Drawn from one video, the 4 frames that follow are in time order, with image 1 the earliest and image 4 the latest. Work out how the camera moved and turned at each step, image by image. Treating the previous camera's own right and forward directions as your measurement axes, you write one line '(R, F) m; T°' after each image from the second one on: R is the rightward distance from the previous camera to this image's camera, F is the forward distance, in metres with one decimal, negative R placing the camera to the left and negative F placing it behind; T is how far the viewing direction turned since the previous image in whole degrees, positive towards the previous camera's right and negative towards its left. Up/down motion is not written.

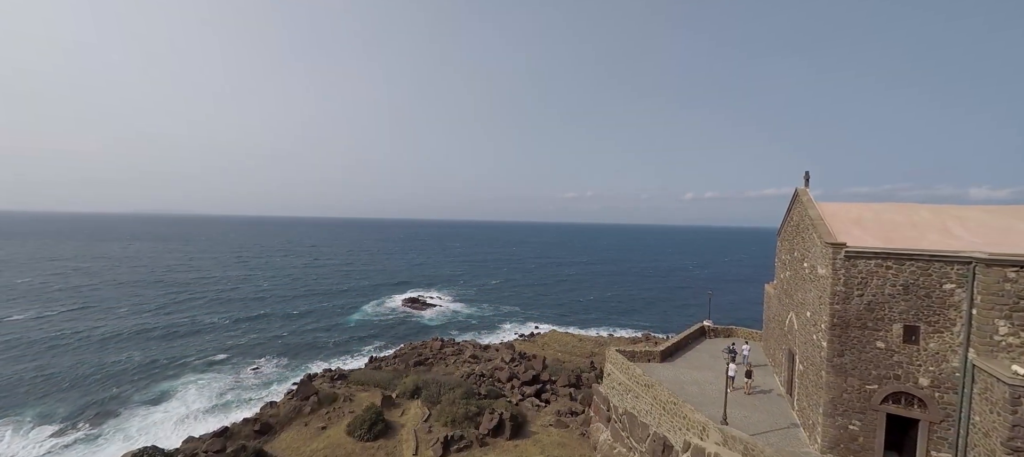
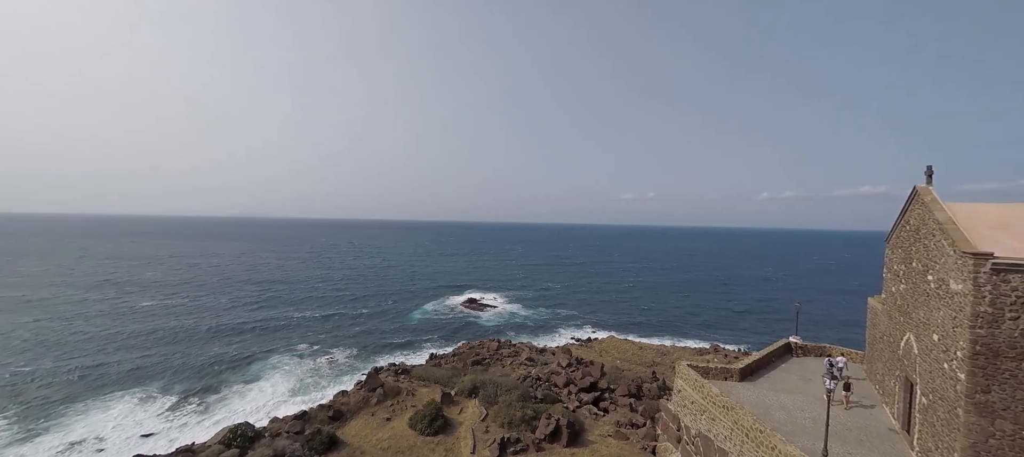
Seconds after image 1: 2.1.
(-0.2, +1.1) m; -7°
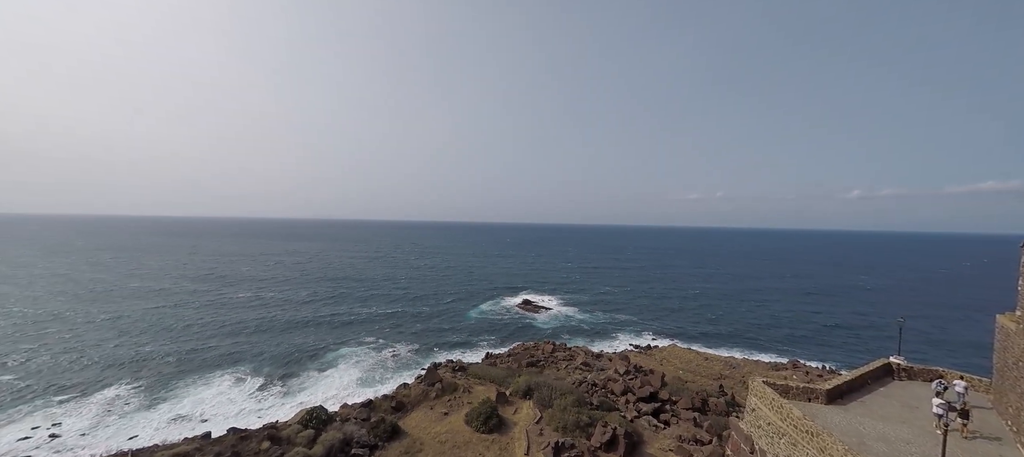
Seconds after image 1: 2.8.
(0.0, +1.0) m; -7°
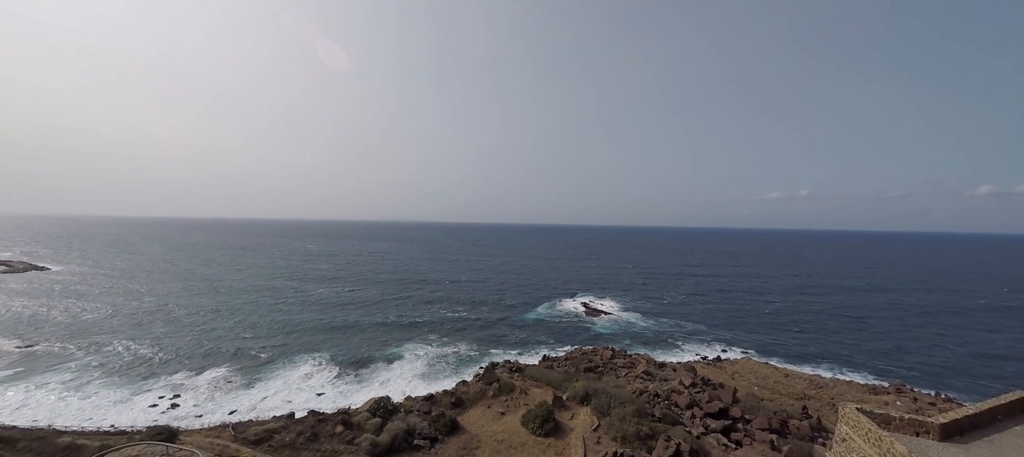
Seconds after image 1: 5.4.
(-0.1, +1.0) m; -7°
